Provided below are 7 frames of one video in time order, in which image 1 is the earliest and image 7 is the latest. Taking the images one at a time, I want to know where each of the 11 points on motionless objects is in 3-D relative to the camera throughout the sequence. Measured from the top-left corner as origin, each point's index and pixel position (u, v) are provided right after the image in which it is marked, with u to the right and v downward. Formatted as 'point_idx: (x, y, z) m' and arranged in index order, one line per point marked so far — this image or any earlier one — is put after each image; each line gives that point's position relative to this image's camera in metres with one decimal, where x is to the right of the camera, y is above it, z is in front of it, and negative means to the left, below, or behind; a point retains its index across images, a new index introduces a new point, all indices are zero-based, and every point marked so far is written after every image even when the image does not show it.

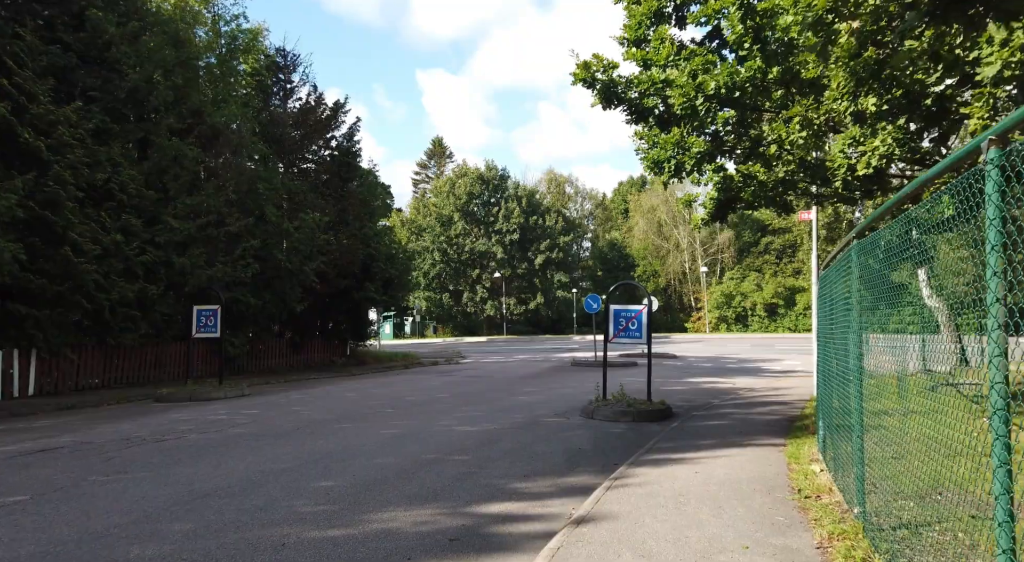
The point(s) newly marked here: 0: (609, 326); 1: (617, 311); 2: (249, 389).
0: (+1.5, -0.7, +14.1) m
1: (+1.6, -0.5, +14.1) m
2: (-4.7, -2.0, +16.1) m
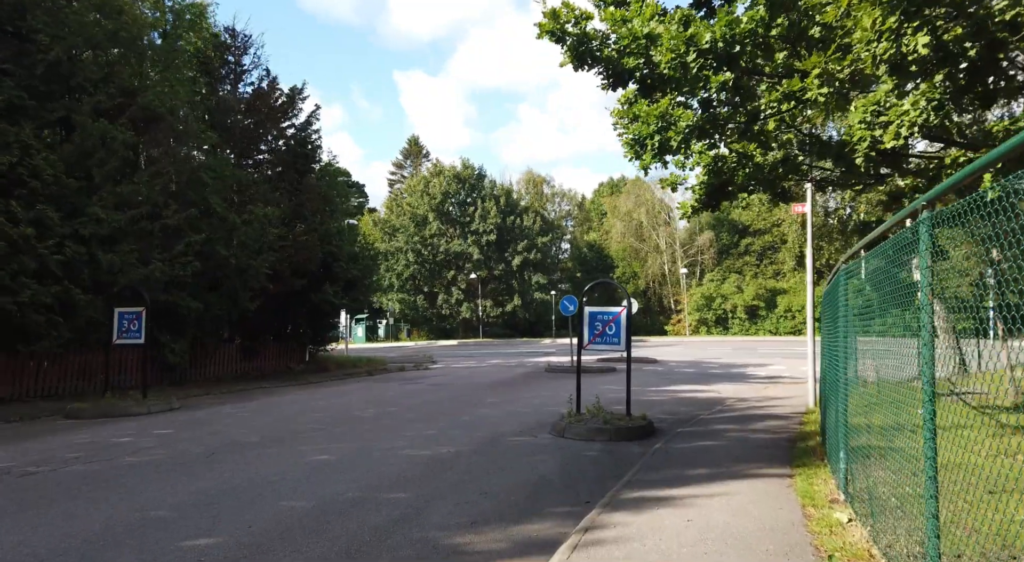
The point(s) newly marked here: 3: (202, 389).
0: (+1.0, -0.7, +12.5) m
1: (+1.1, -0.4, +12.5) m
2: (-5.3, -1.9, +14.4) m
3: (-6.5, -2.3, +18.9) m
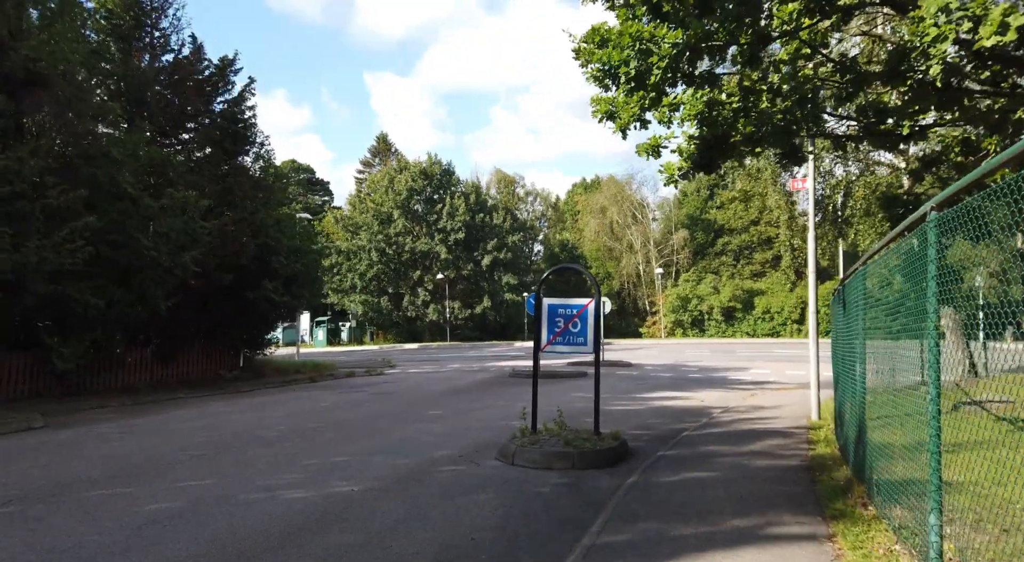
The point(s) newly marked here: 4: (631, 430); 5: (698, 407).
0: (+0.3, -0.5, +10.0) m
1: (+0.4, -0.3, +10.0) m
2: (-6.0, -1.8, +11.7) m
3: (-7.4, -2.2, +16.3) m
4: (+1.7, -2.1, +12.6) m
5: (+3.5, -2.3, +16.6) m
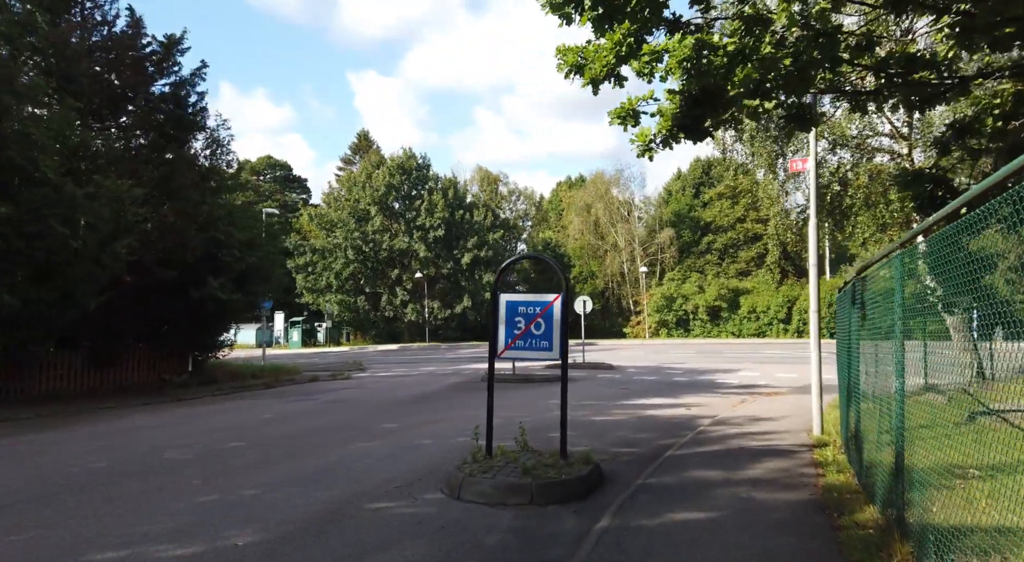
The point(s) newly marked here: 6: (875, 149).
0: (-0.1, -0.5, +8.4) m
1: (0.0, -0.2, +8.4) m
2: (-6.5, -1.7, +10.0) m
3: (-7.9, -2.1, +14.5) m
4: (+1.2, -2.0, +11.0) m
5: (+2.9, -2.3, +15.0) m
6: (+7.5, +2.8, +18.9) m
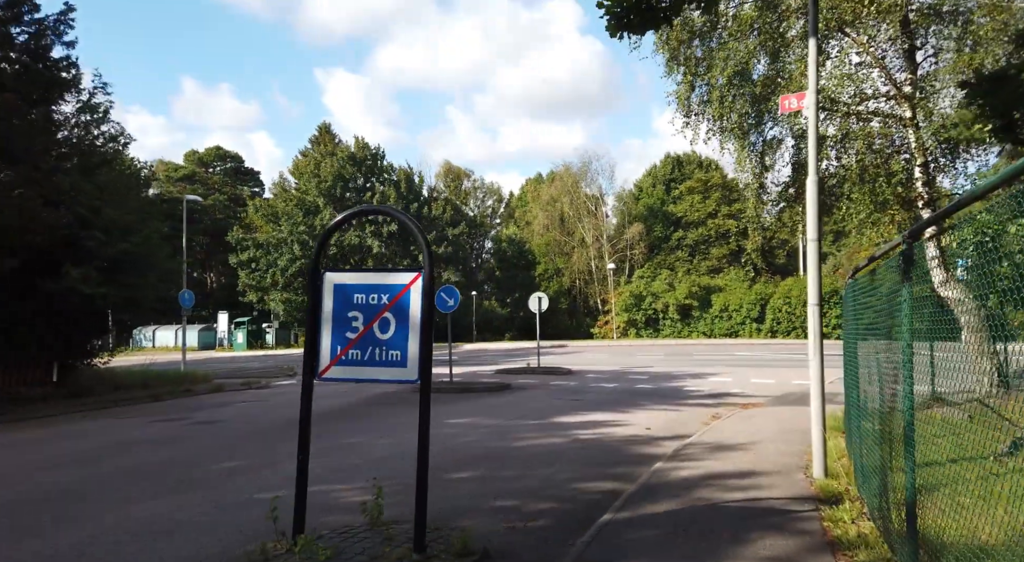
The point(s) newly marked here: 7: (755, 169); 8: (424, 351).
0: (-1.1, -0.3, +5.1) m
1: (-1.0, -0.1, +5.2) m
2: (-7.5, -1.6, +6.5) m
3: (-9.1, -2.0, +11.0) m
4: (+0.1, -1.9, +7.7) m
5: (+1.7, -2.1, +11.9) m
6: (+6.2, +3.0, +15.8) m
7: (+4.5, +2.1, +16.7) m
8: (-0.5, -0.4, +4.9) m
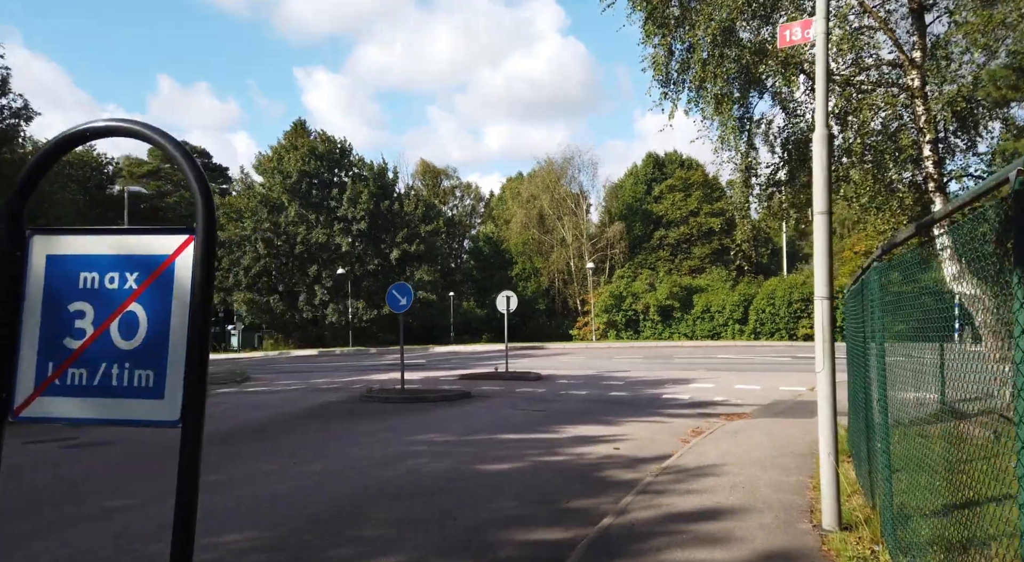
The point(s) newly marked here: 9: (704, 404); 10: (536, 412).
0: (-1.6, -0.2, +3.1) m
1: (-1.5, 0.0, +3.1) m
2: (-8.1, -1.5, +4.3) m
3: (-9.7, -1.9, +8.8) m
4: (-0.5, -1.8, +5.7) m
5: (+1.1, -2.0, +9.9) m
6: (+5.5, +3.0, +13.9) m
7: (+3.7, +2.2, +14.7) m
8: (-1.0, -0.3, +2.8) m
9: (+3.8, -2.4, +17.7) m
10: (+0.5, -2.4, +16.7) m
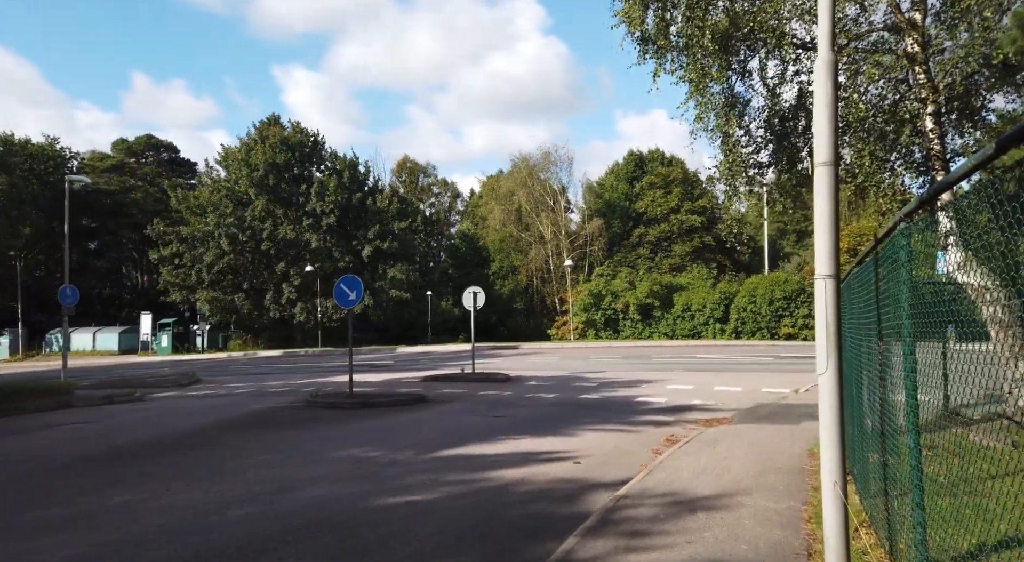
0: (-2.1, -0.1, +1.4) m
1: (-2.0, +0.2, +1.5) m
2: (-8.5, -1.4, +2.6) m
3: (-10.3, -1.7, +7.0) m
4: (-1.0, -1.6, +4.1) m
5: (+0.5, -1.9, +8.3) m
6: (+4.8, +3.2, +12.4) m
7: (+3.1, +2.3, +13.2) m
8: (-1.5, -0.1, +1.2) m
9: (+3.1, -2.3, +16.2) m
10: (-0.3, -2.3, +15.1) m
